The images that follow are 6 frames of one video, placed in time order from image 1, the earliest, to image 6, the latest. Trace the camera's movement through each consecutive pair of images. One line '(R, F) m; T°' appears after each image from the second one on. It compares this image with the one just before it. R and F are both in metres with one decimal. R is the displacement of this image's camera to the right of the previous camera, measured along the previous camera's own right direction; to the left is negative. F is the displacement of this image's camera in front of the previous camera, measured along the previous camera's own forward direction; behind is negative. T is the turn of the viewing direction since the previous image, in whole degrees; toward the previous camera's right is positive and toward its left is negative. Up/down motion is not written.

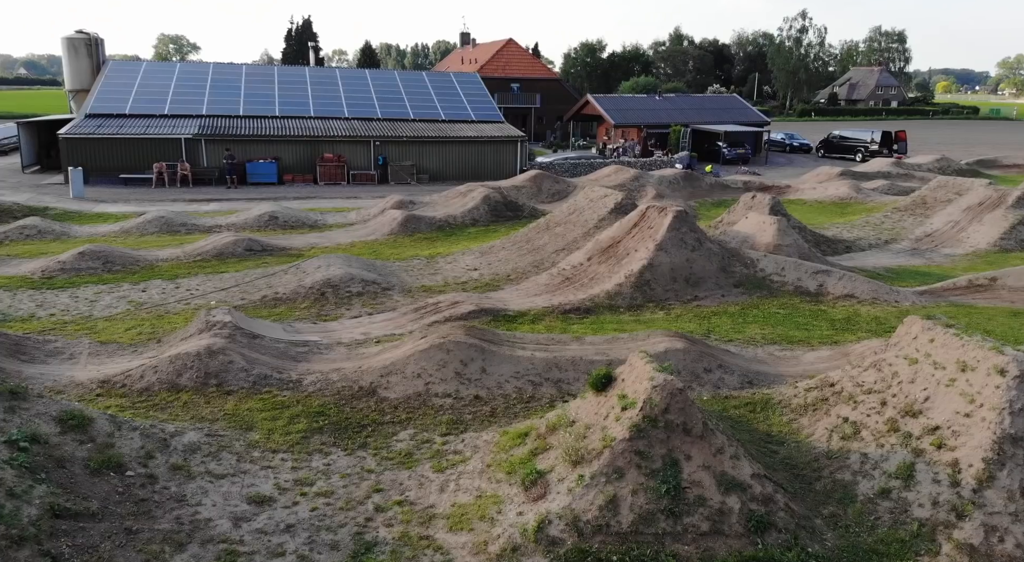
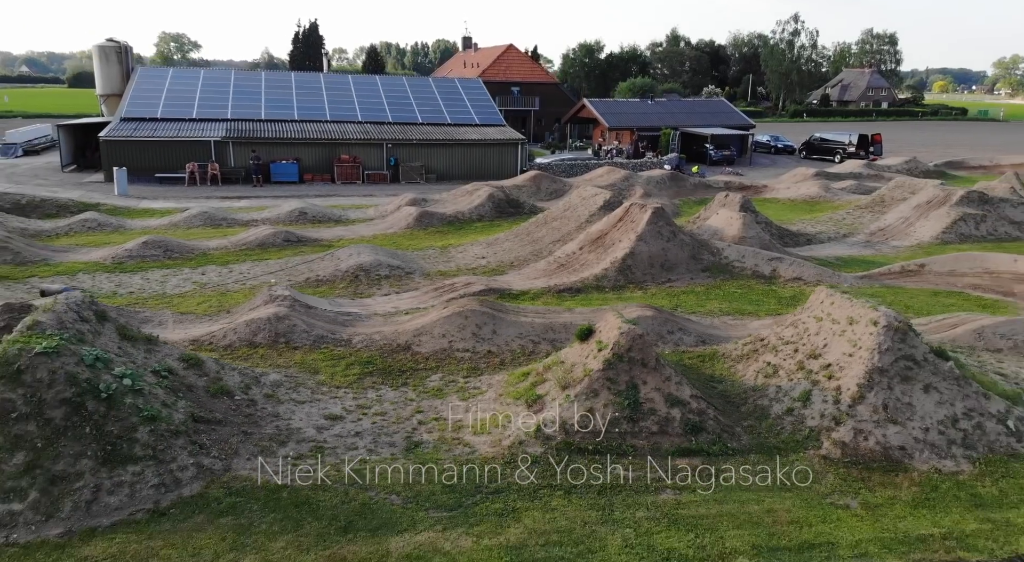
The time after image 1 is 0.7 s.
(-0.1, -1.8) m; 0°
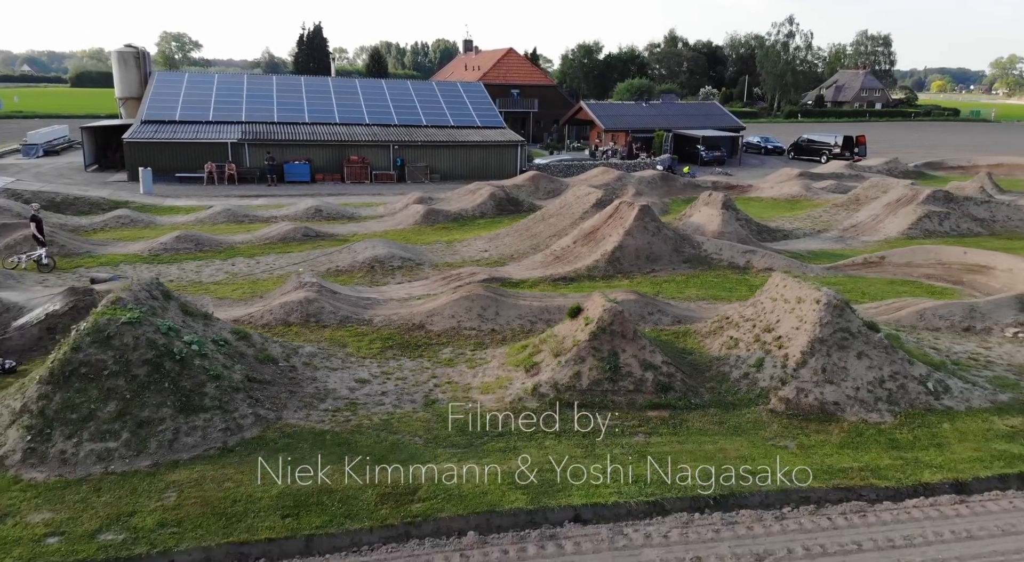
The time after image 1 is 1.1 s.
(0.0, -1.3) m; 0°
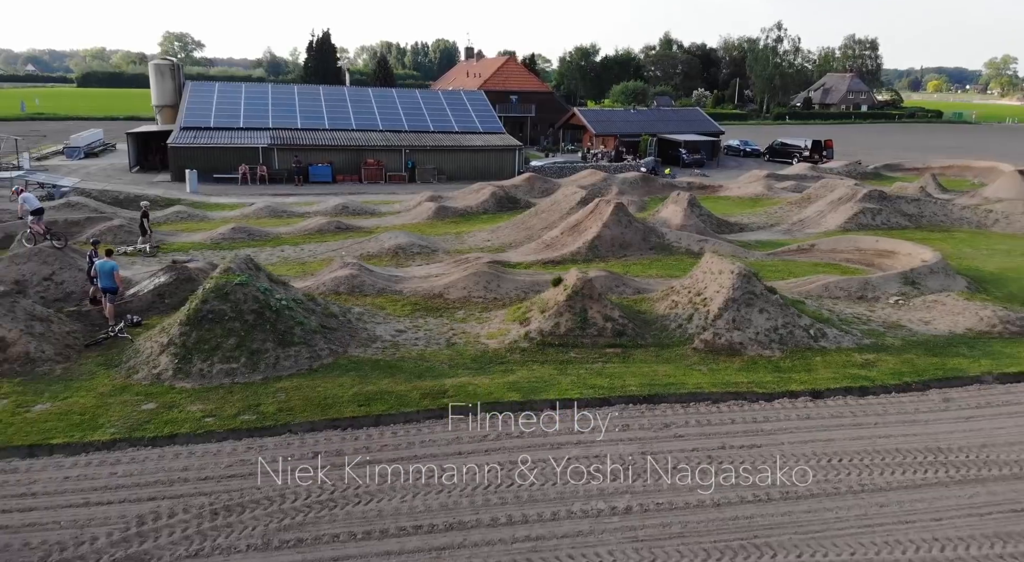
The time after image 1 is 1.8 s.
(0.0, -3.0) m; 0°
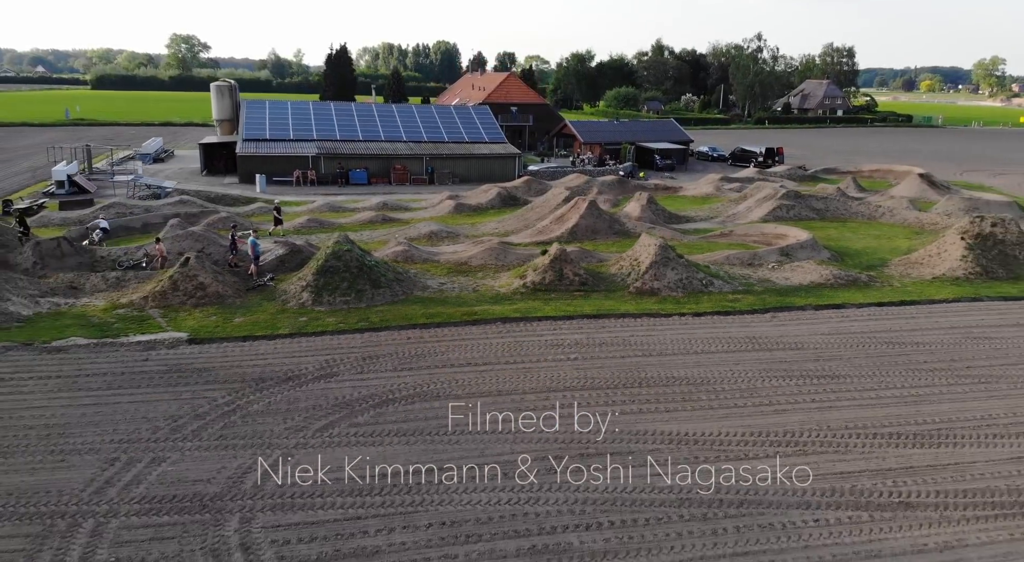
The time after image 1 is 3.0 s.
(-0.1, -6.3) m; 0°
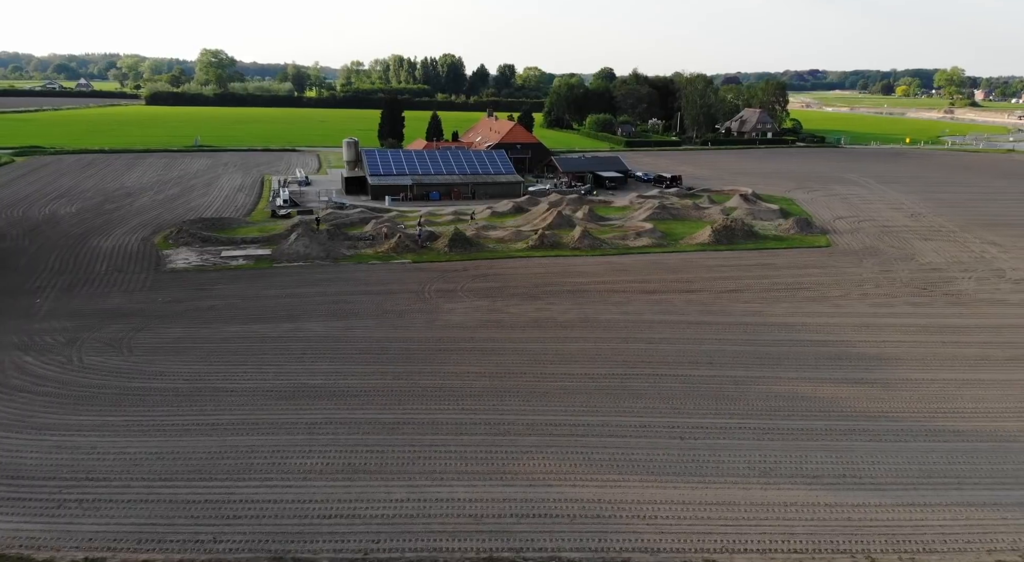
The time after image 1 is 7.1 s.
(-0.8, -27.6) m; 0°
